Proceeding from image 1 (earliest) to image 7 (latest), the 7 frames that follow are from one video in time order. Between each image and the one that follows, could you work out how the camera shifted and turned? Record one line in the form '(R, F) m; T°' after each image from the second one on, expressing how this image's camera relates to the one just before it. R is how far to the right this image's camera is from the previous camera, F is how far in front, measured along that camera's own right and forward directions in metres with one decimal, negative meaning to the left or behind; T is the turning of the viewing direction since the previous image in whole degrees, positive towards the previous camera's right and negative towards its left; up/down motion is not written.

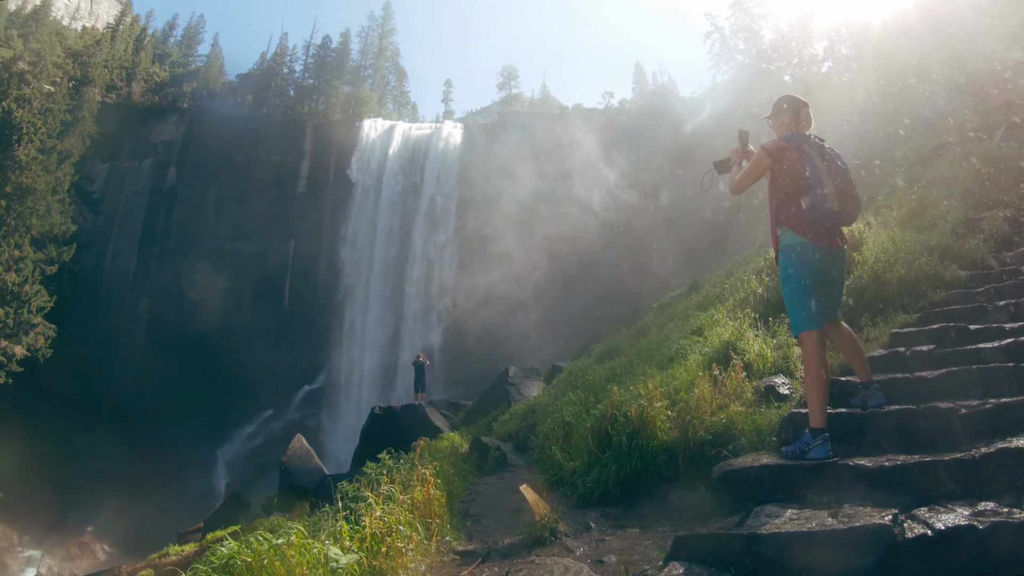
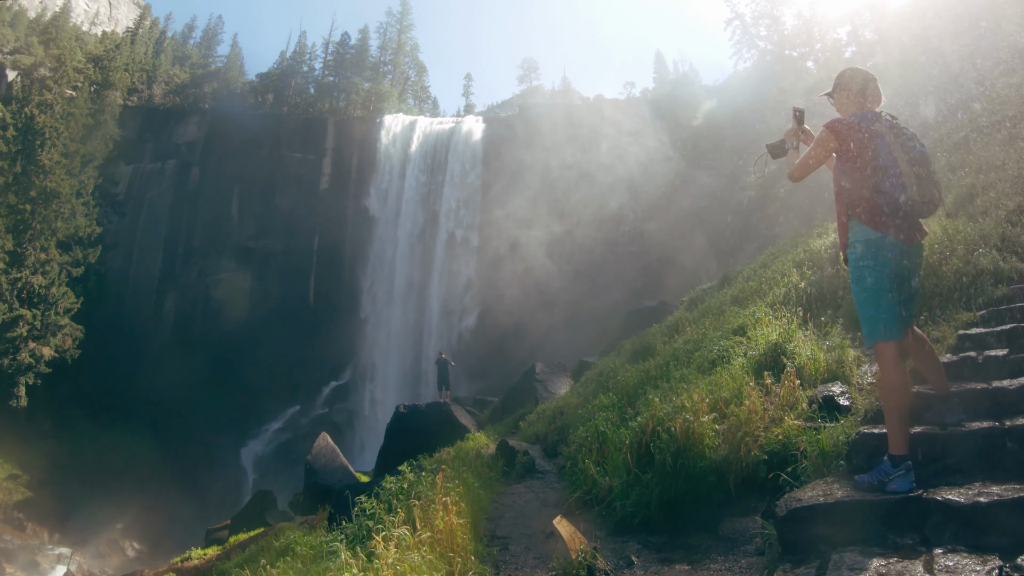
(0.0, +0.1) m; -2°
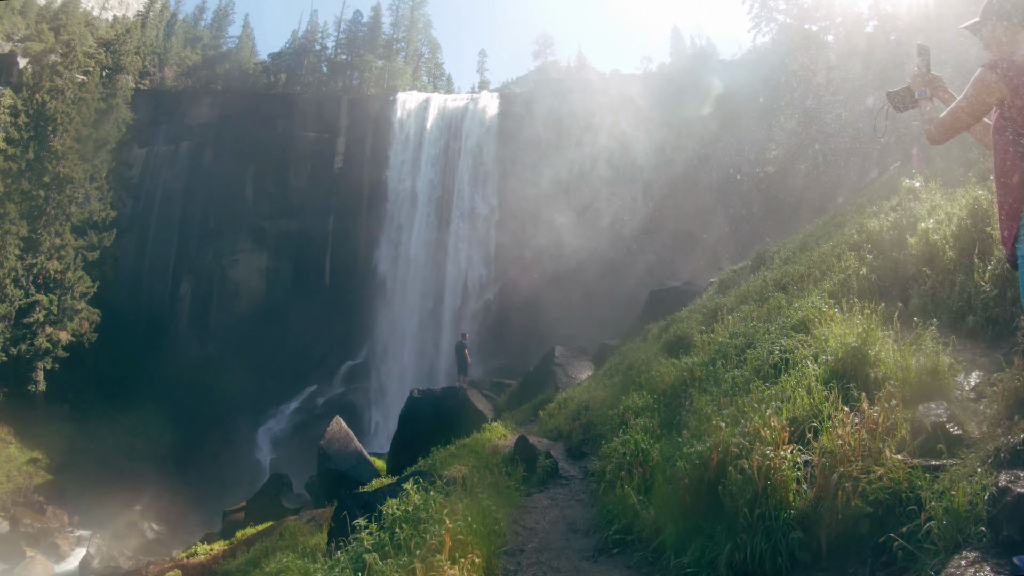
(0.0, +0.3) m; -1°
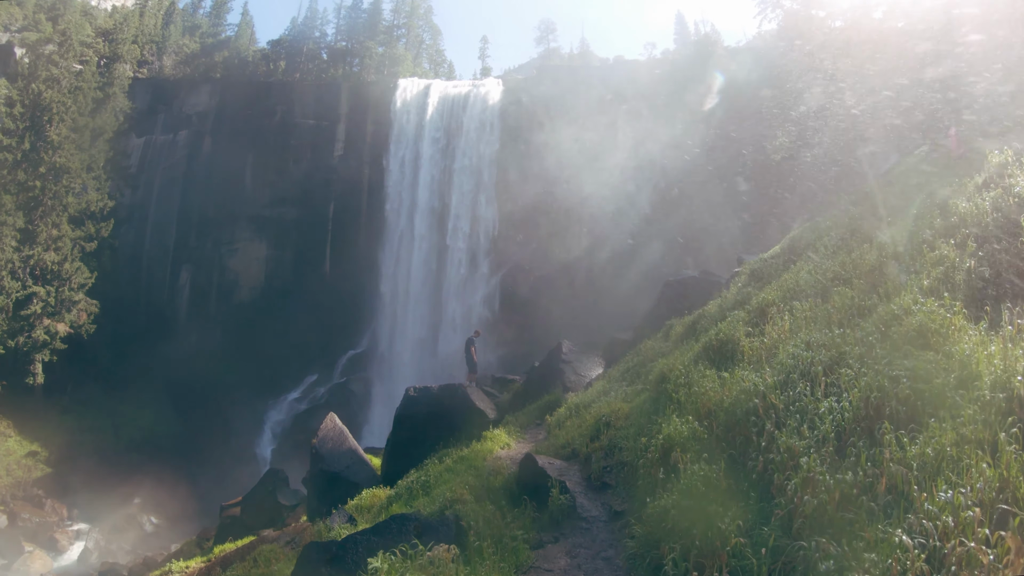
(0.0, +0.5) m; 0°
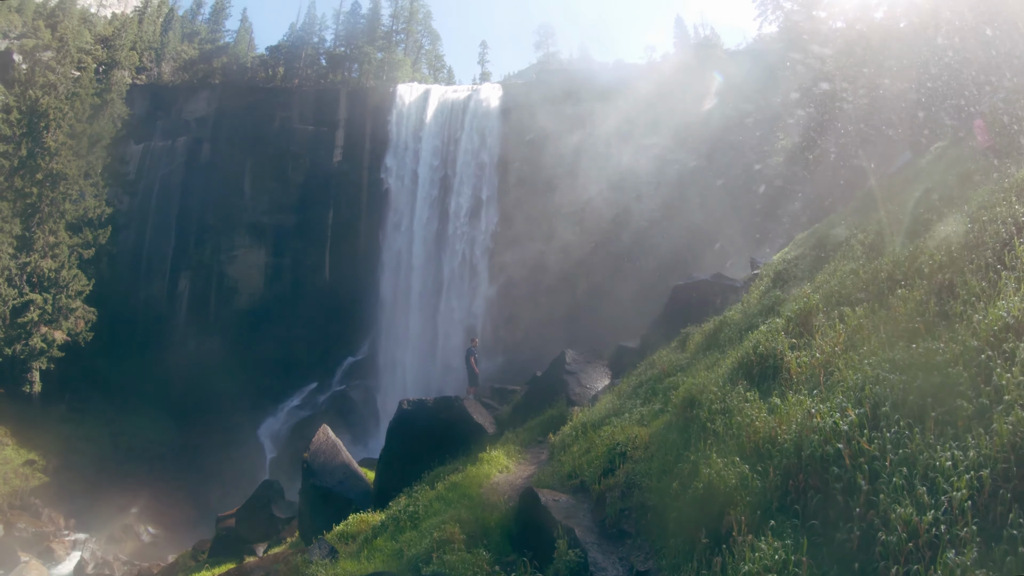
(0.0, +0.4) m; 0°
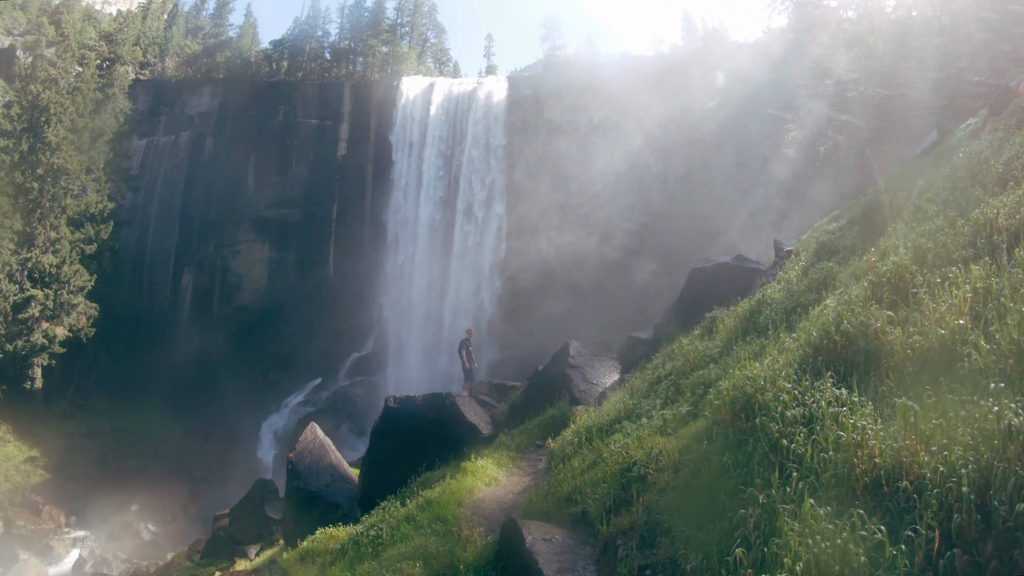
(+0.1, +0.6) m; -1°
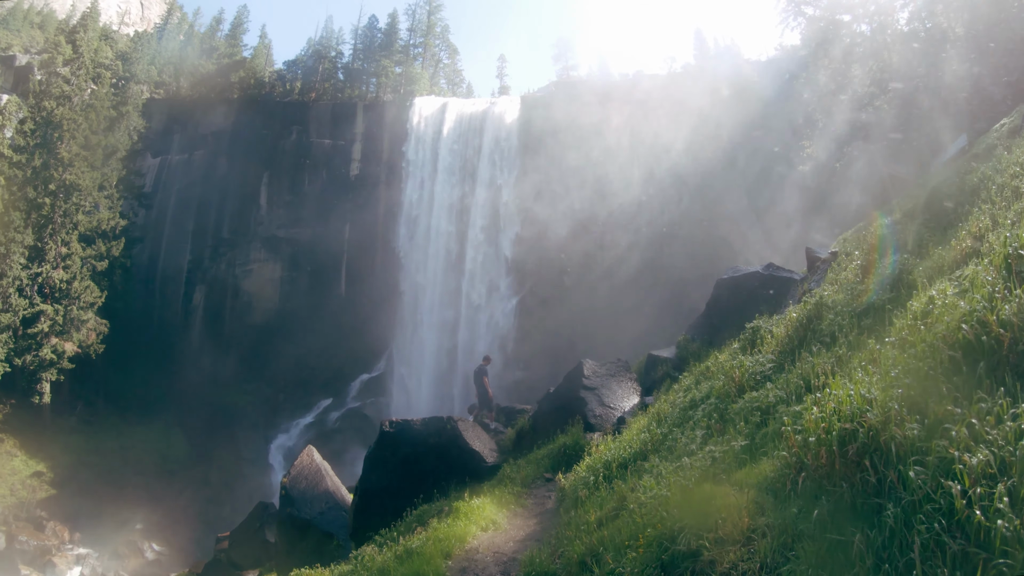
(0.0, +0.4) m; -1°
